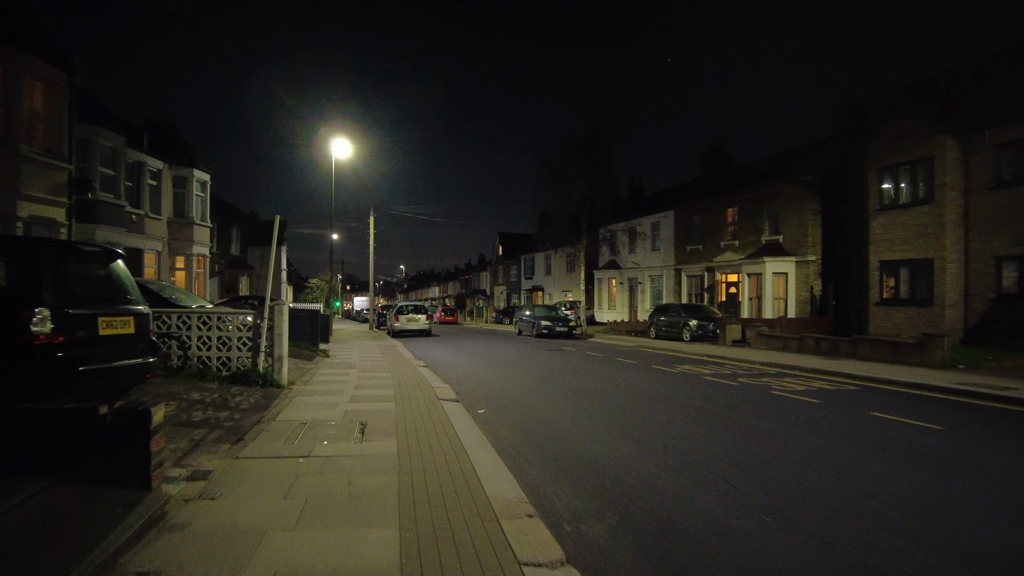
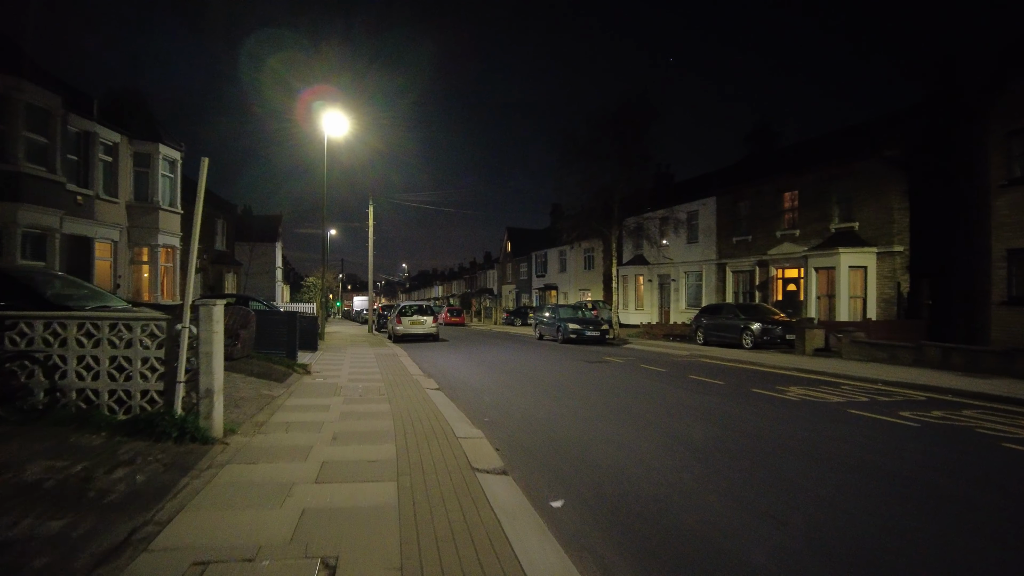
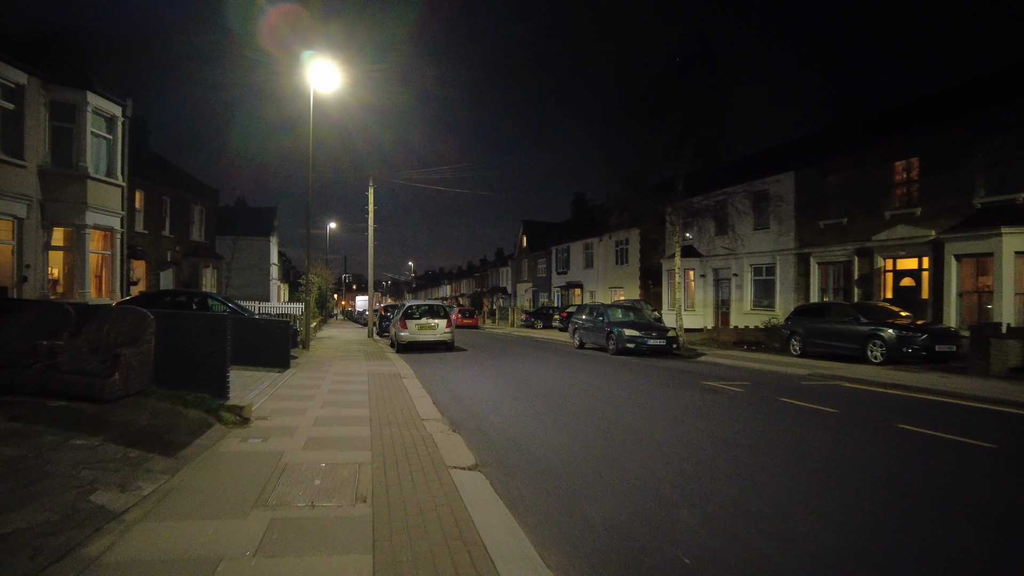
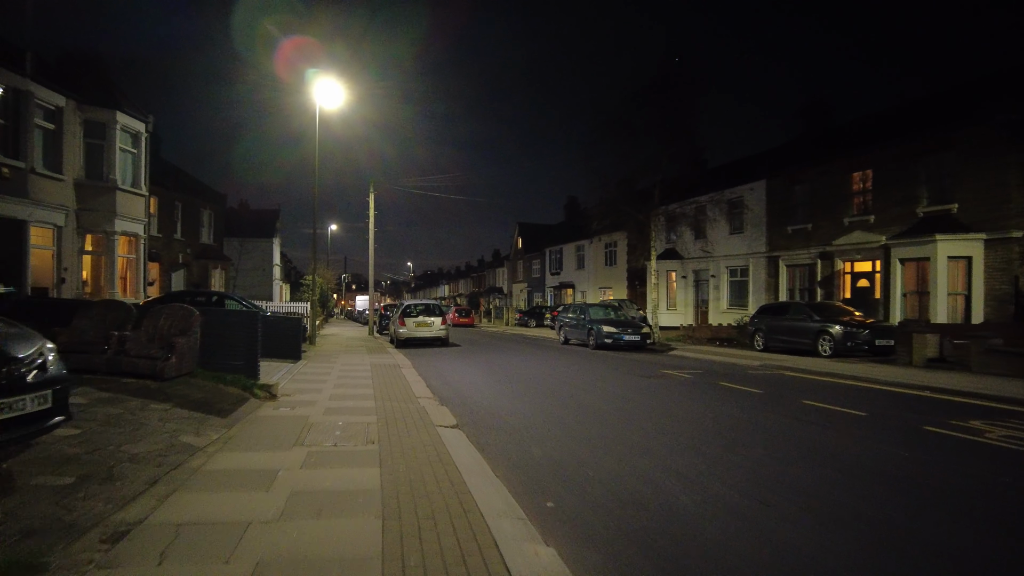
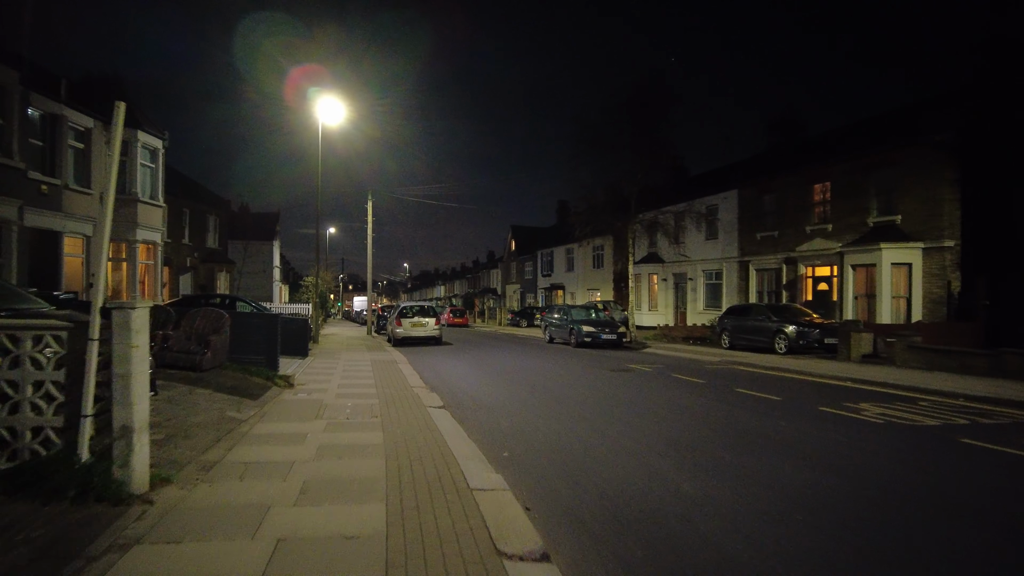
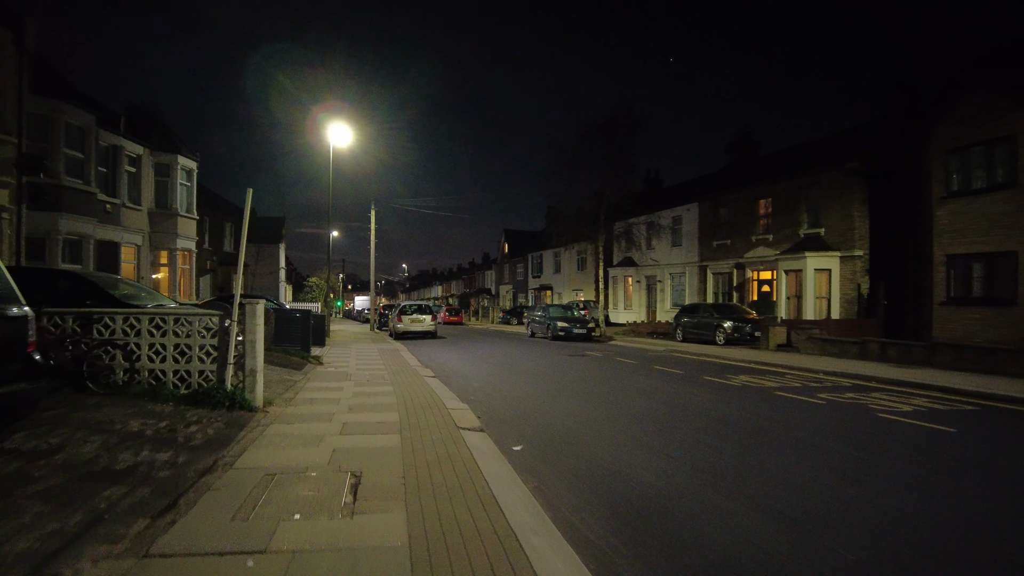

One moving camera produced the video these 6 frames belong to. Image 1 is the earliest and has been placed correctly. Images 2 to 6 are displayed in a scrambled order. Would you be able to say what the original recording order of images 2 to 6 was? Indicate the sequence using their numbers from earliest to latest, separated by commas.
6, 2, 5, 4, 3
